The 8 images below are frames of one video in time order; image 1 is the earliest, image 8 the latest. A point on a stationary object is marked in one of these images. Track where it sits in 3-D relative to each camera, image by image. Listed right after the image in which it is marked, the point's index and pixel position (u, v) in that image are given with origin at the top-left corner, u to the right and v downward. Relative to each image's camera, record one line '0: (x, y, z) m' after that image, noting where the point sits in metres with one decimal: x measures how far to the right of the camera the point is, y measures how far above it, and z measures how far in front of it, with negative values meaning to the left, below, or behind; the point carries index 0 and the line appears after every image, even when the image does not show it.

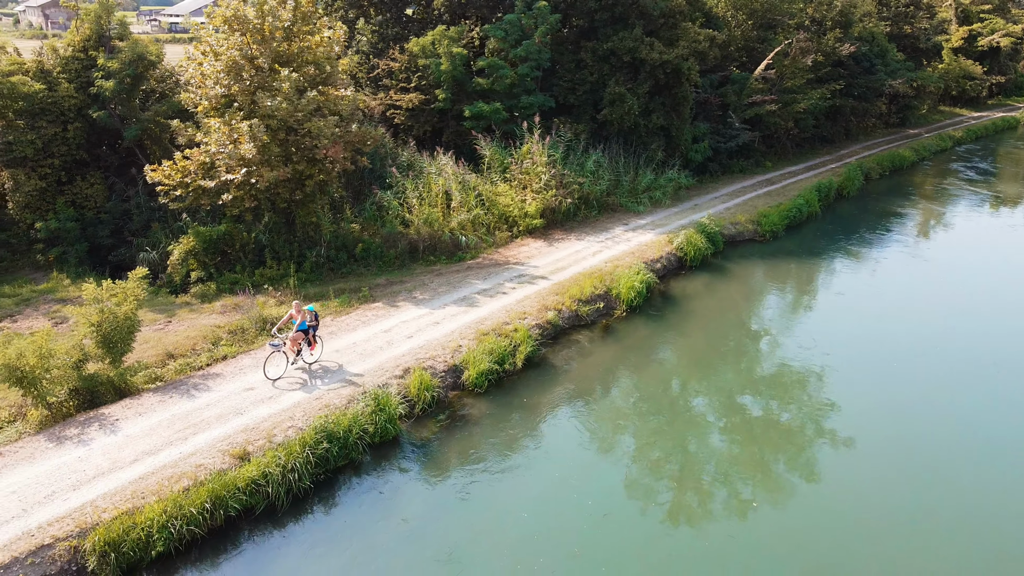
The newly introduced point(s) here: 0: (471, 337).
0: (-0.6, -0.7, +12.7) m
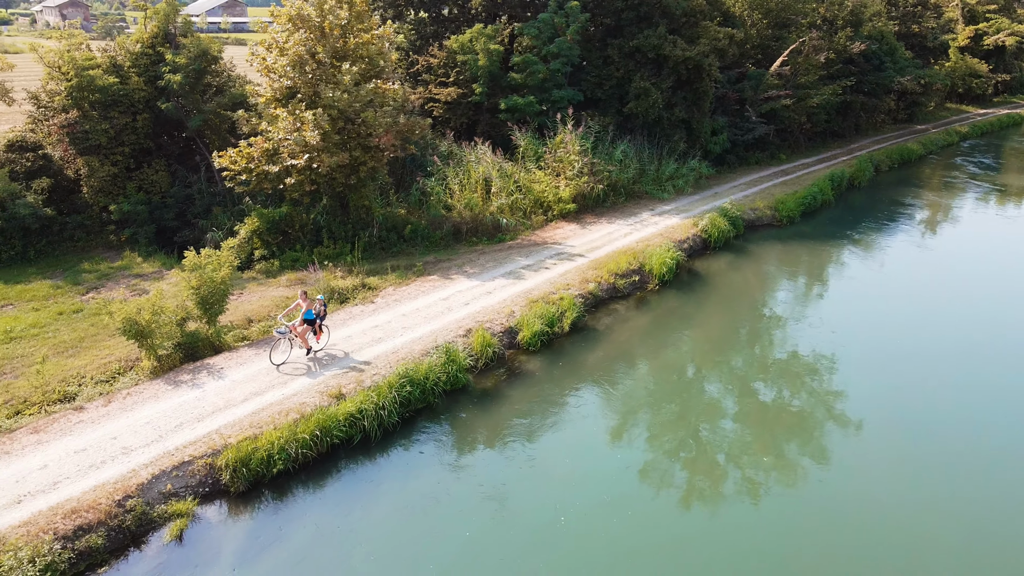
0: (+0.2, -0.2, +14.1) m
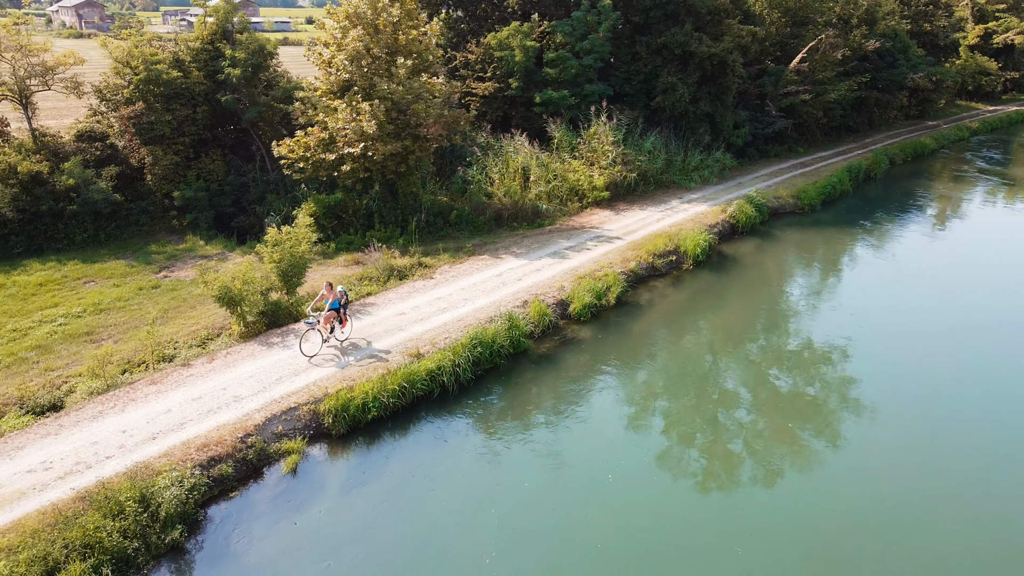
0: (+1.1, +0.2, +15.2) m
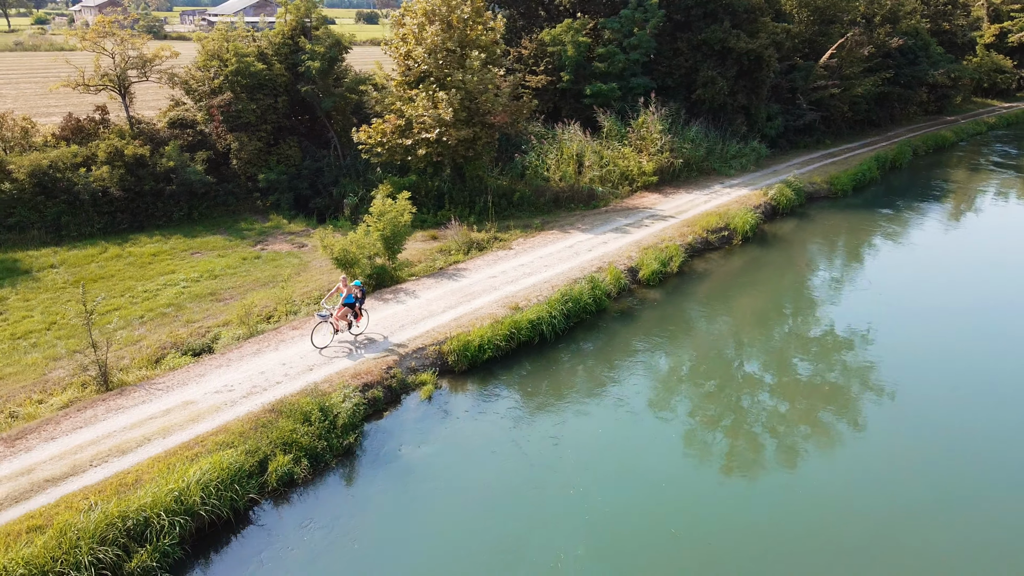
0: (+2.5, +0.8, +16.8) m
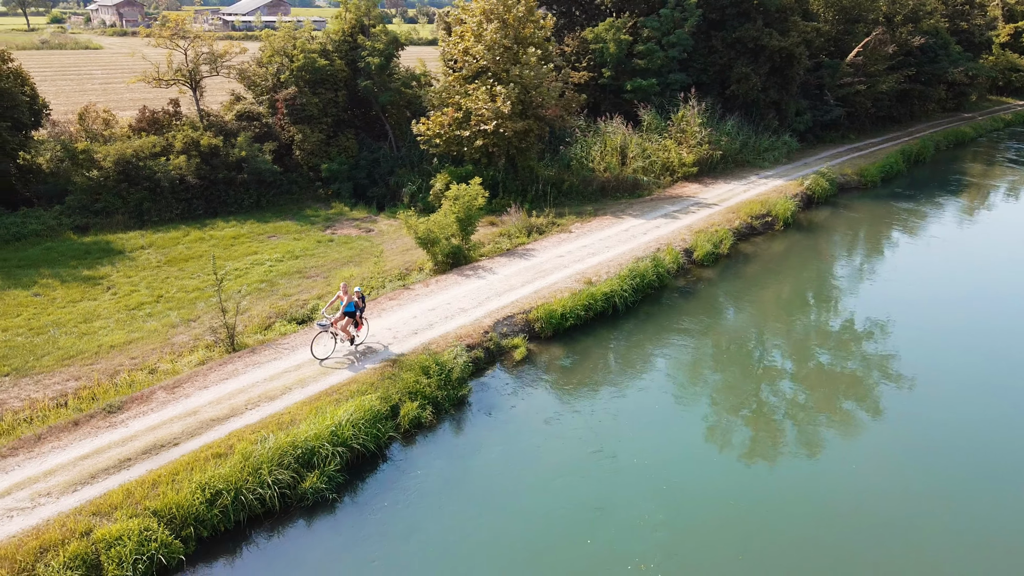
0: (+3.8, +1.2, +18.0) m
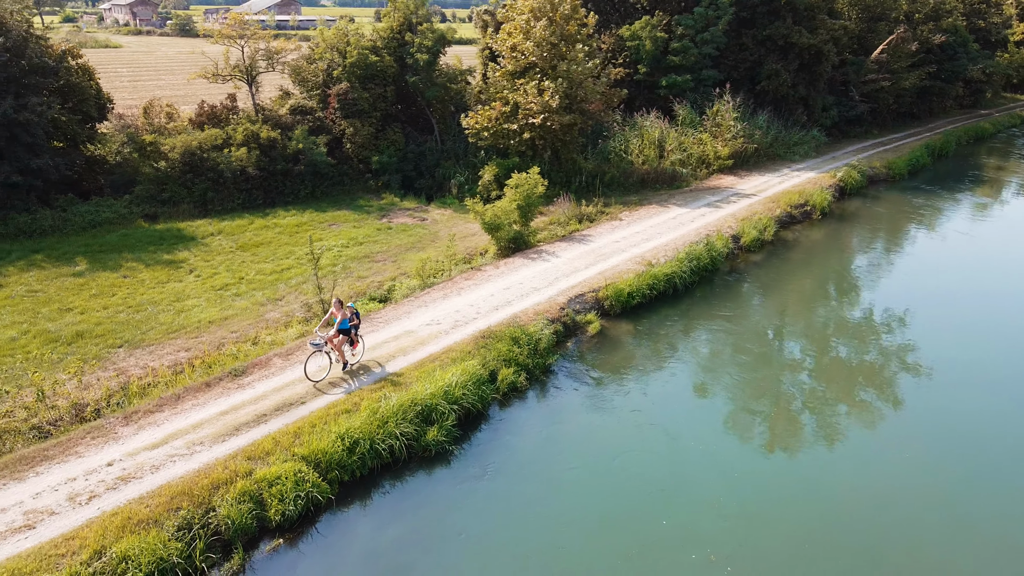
0: (+5.0, +1.5, +18.9) m
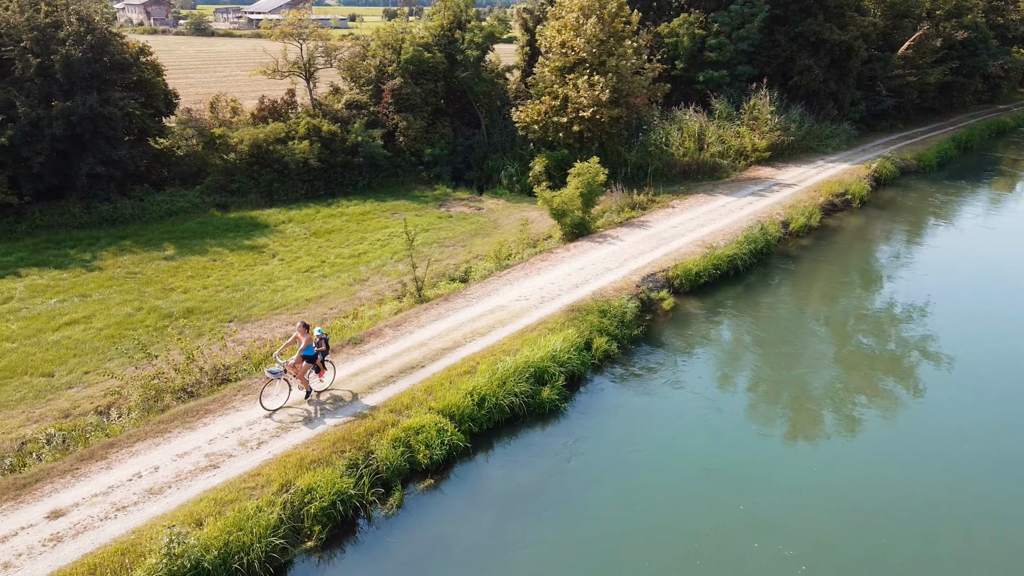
0: (+6.3, +1.9, +19.9) m
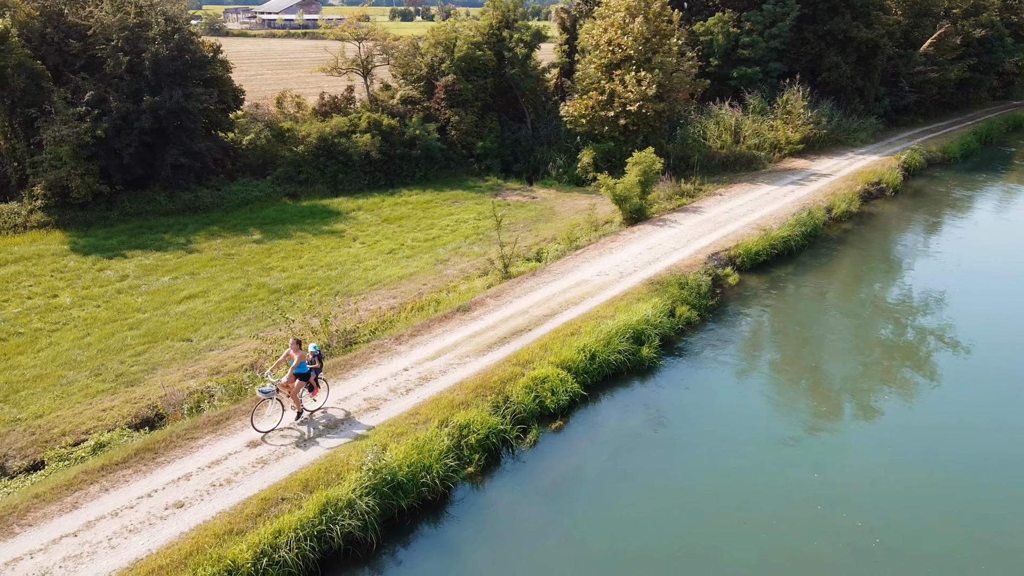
0: (+7.7, +2.3, +21.1) m
